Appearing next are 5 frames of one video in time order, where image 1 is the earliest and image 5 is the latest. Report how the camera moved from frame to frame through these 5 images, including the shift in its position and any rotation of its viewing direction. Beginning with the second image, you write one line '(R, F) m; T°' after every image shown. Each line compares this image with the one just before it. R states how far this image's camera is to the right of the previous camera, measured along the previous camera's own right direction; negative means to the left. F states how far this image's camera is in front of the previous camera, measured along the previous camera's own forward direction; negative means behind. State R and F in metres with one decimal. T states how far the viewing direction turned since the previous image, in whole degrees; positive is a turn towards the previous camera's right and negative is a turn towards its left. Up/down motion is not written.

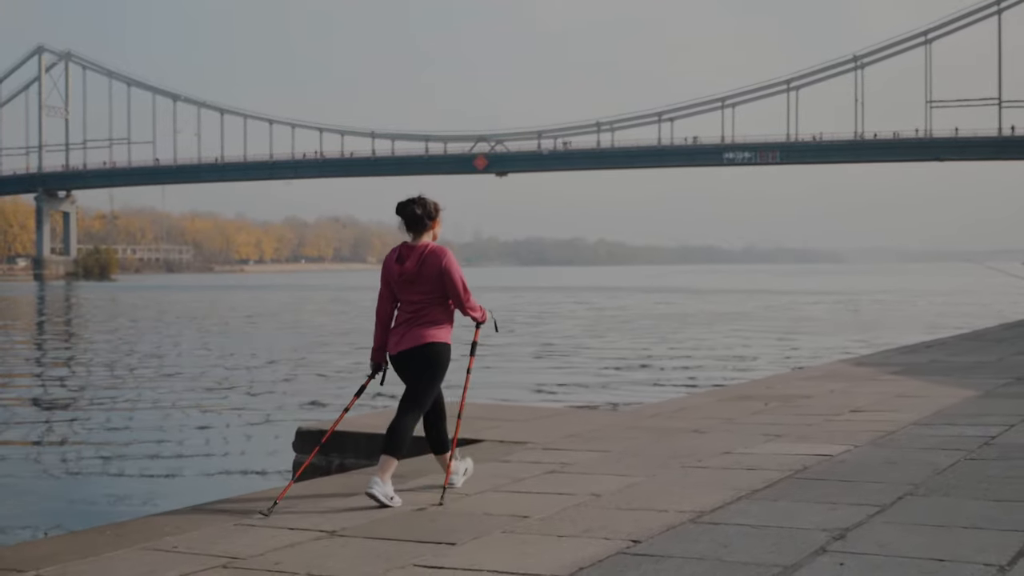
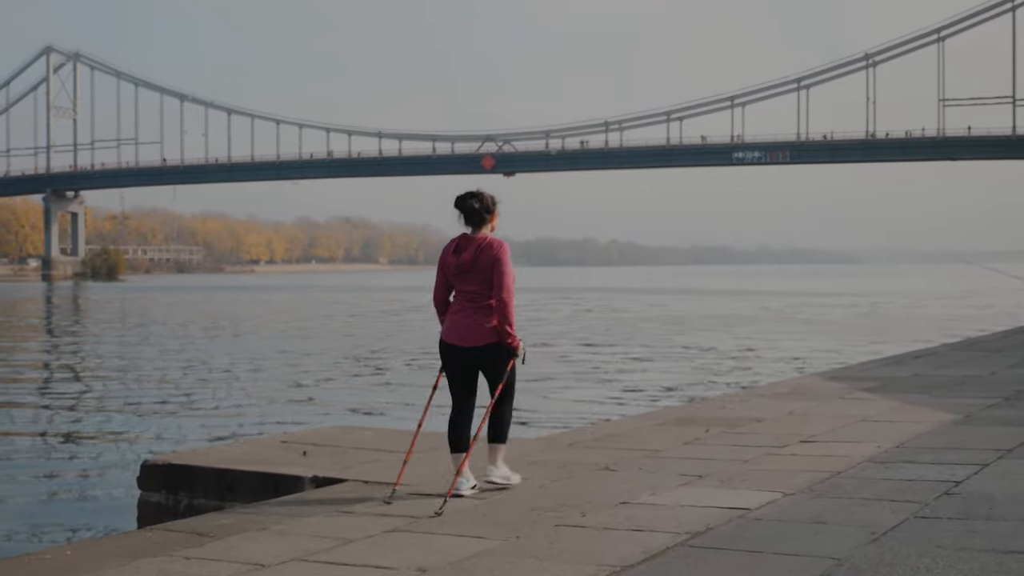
(+0.8, +1.4) m; -1°
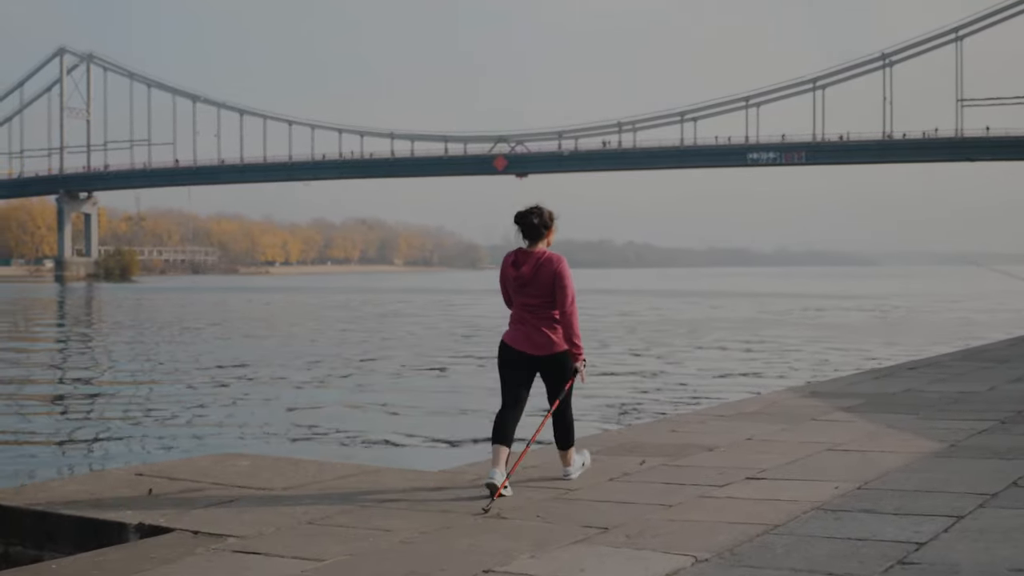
(+0.7, +1.3) m; -1°
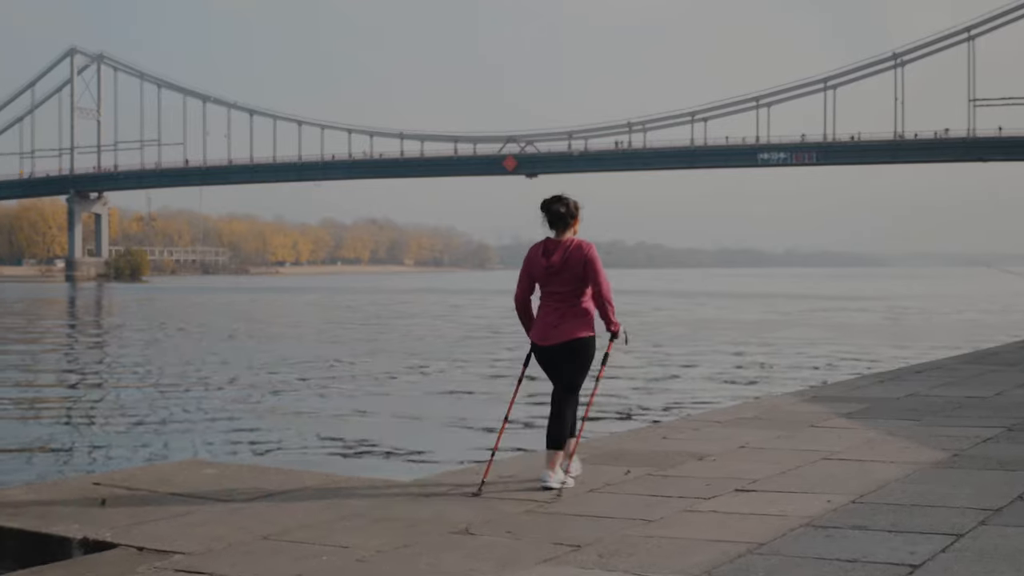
(+0.2, +0.4) m; 0°
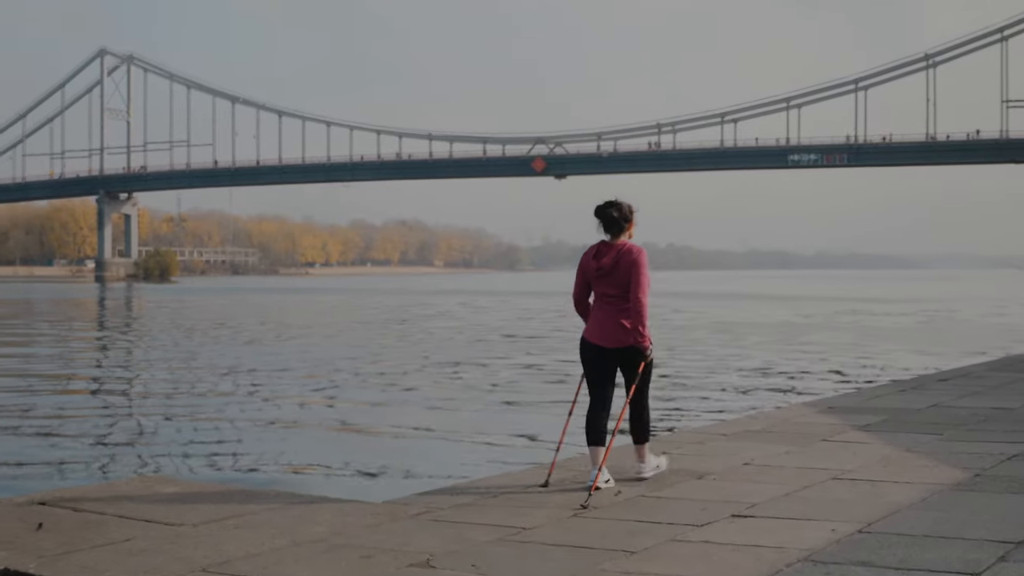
(+0.2, +0.5) m; -1°
